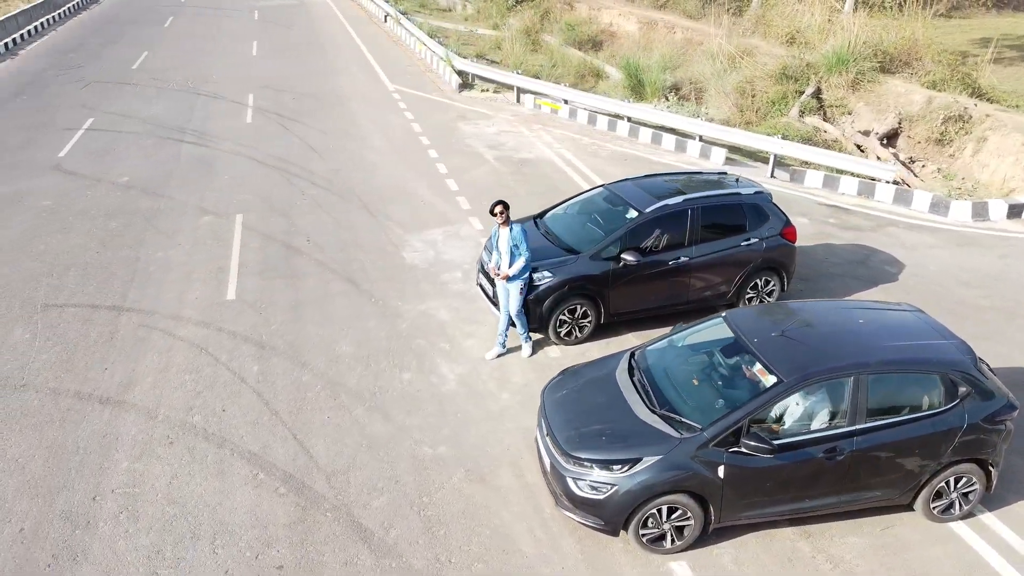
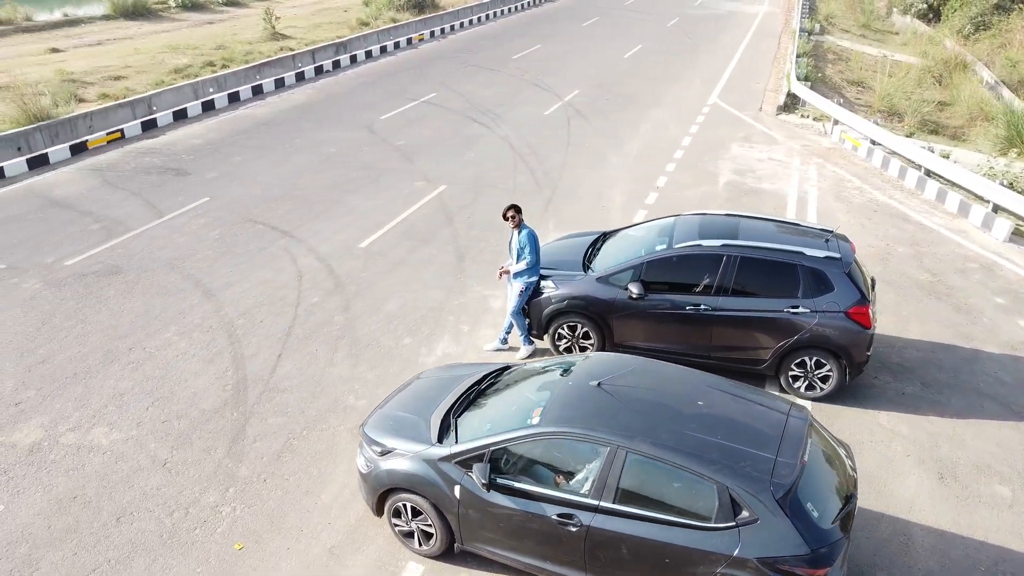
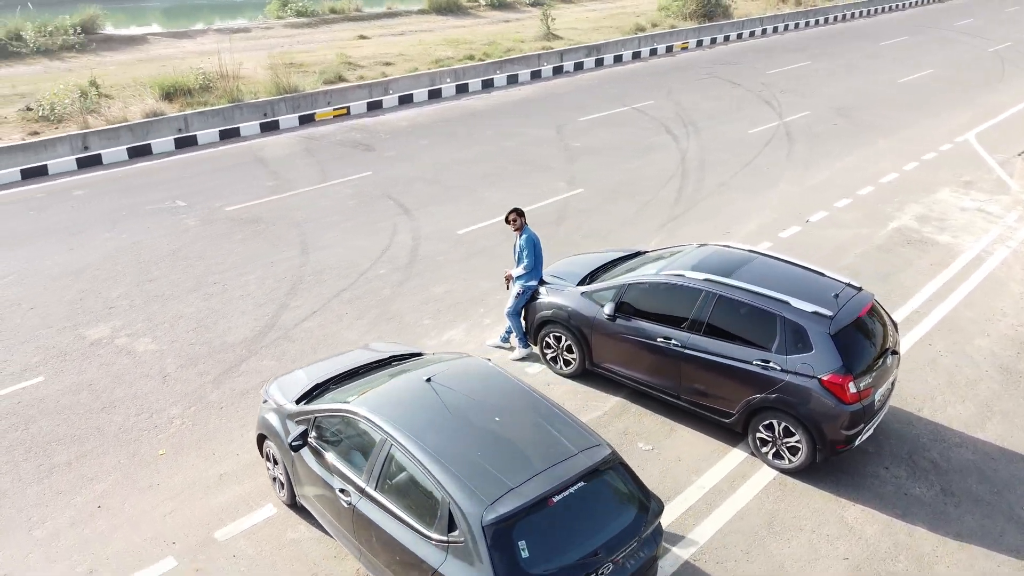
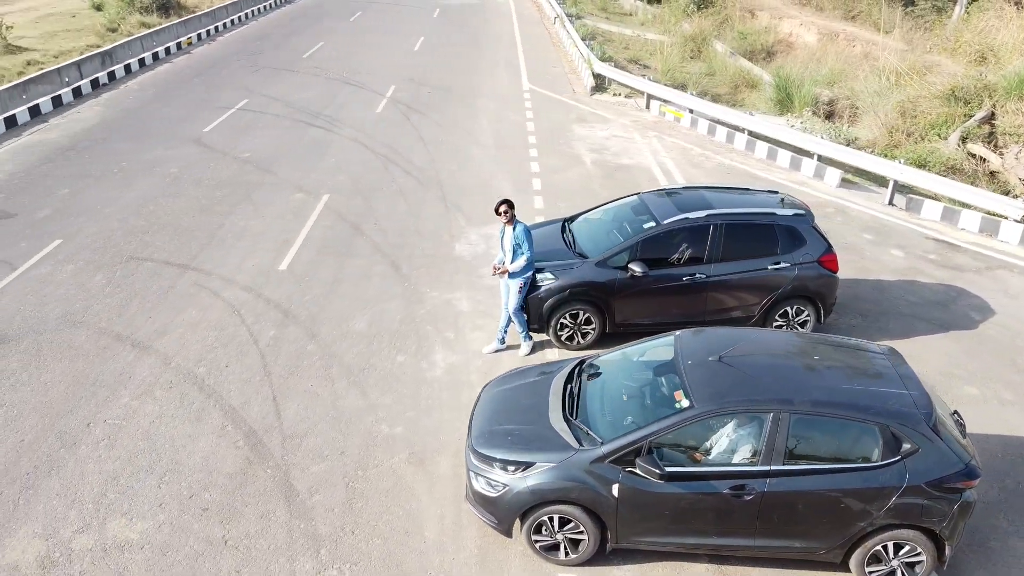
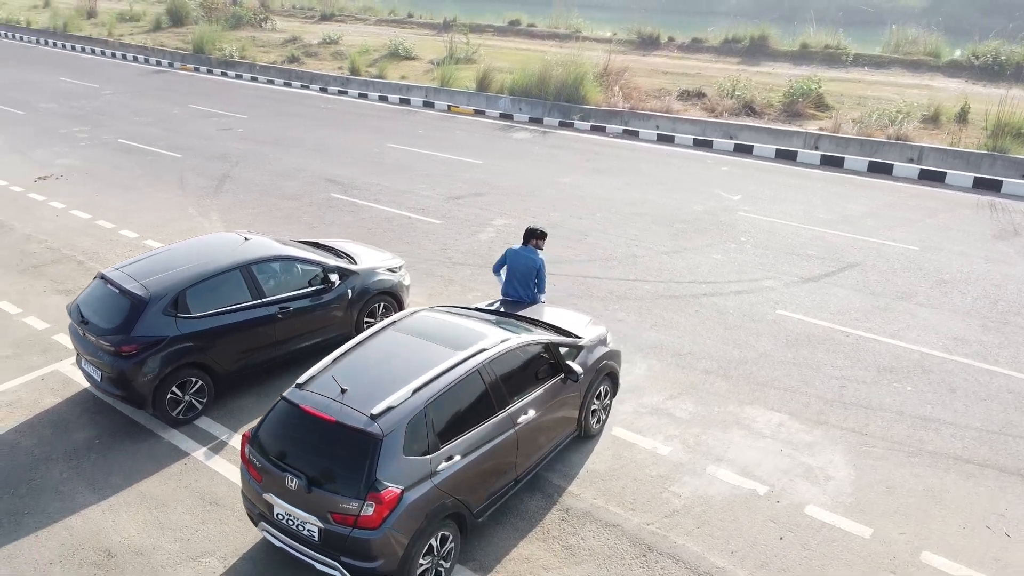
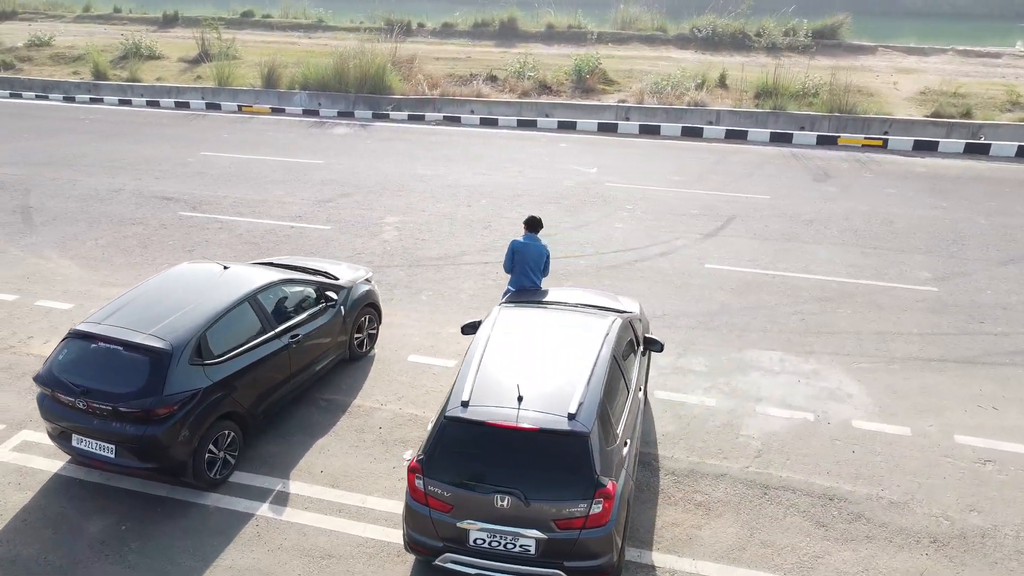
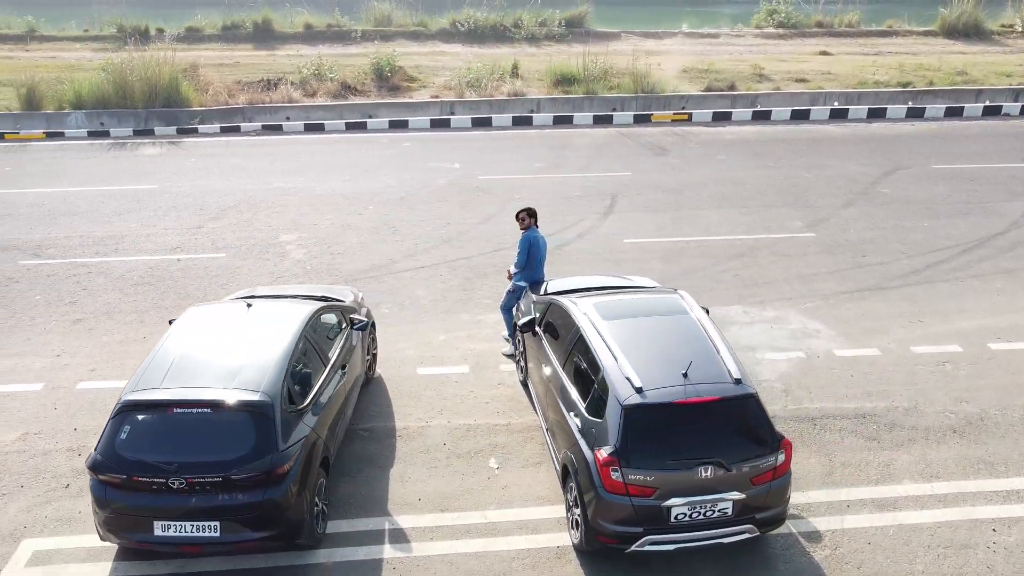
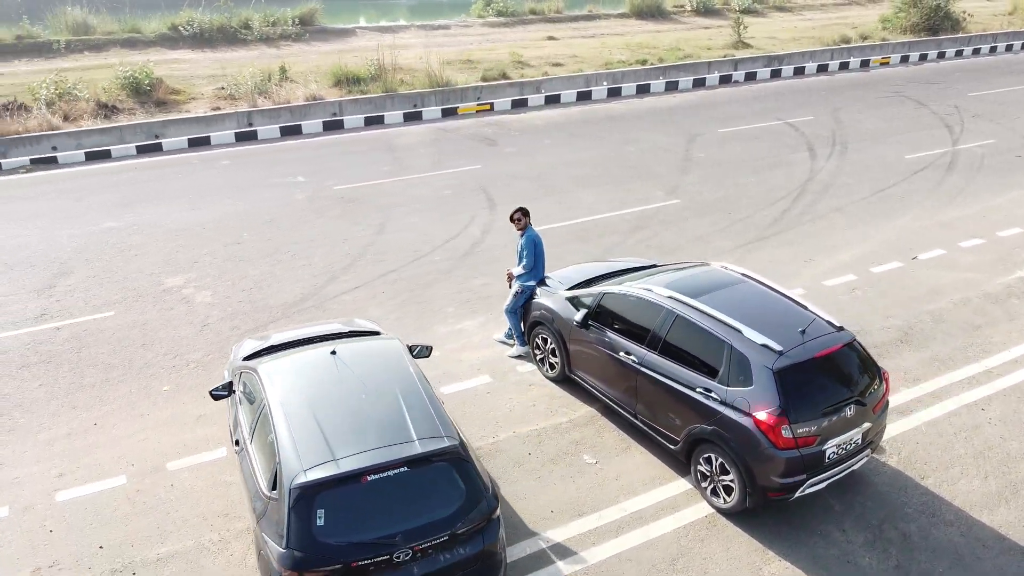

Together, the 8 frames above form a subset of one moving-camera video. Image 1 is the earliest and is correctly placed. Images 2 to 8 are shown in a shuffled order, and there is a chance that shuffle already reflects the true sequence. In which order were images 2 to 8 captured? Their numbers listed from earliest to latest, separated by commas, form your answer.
4, 2, 3, 8, 7, 6, 5
